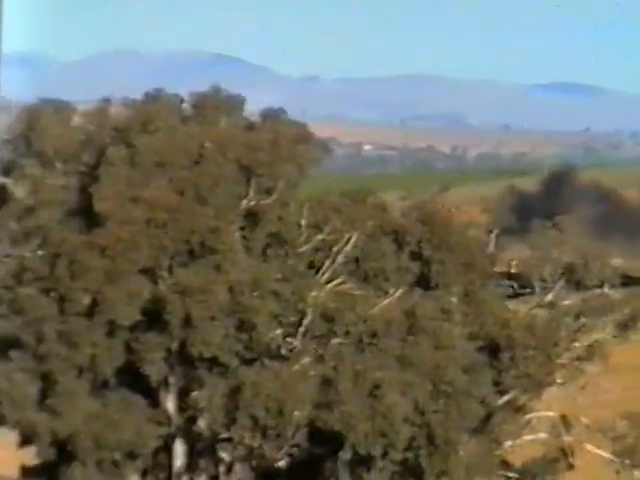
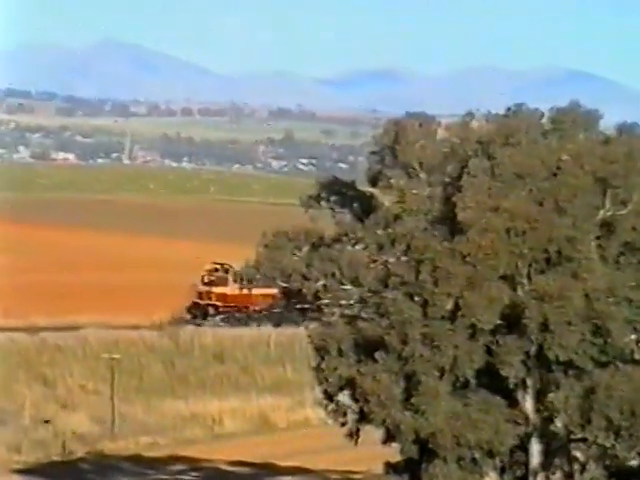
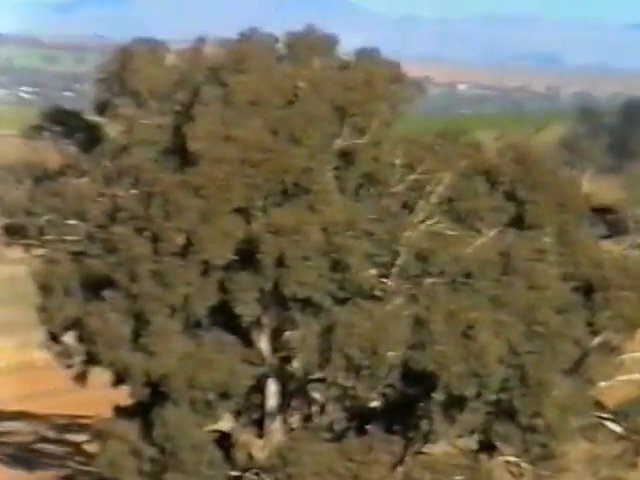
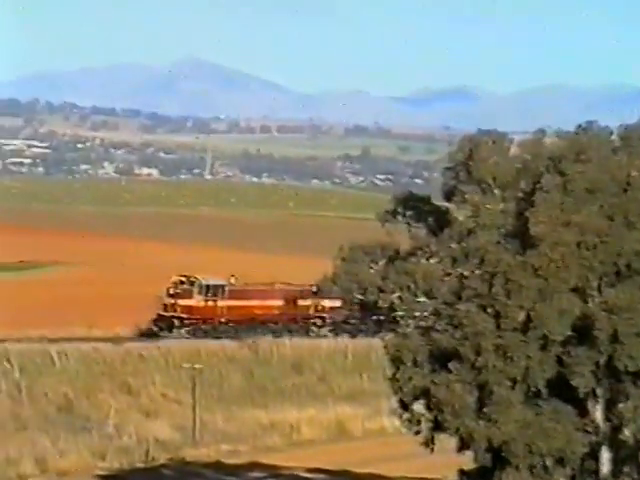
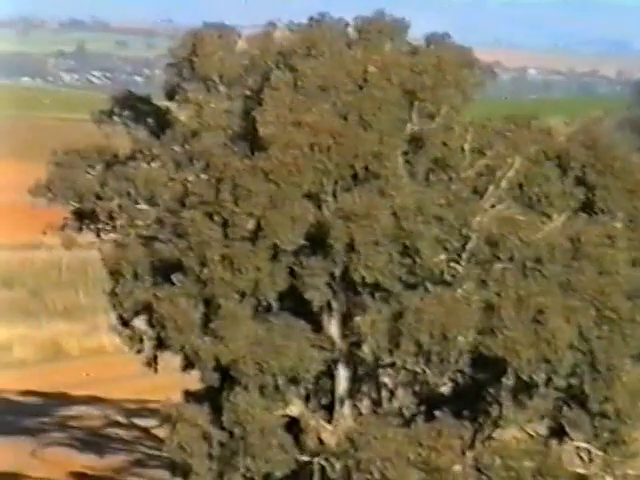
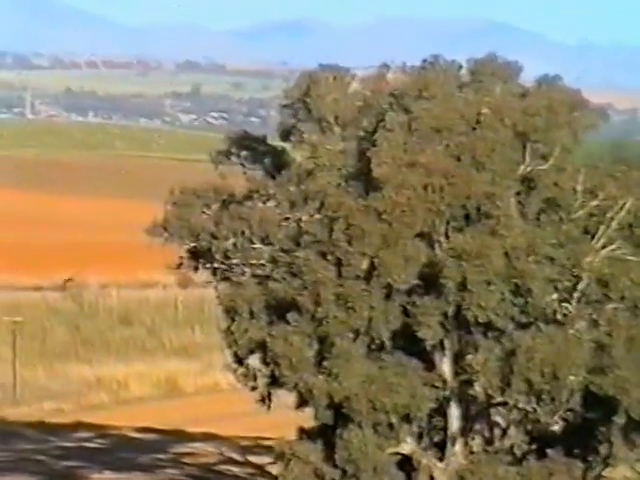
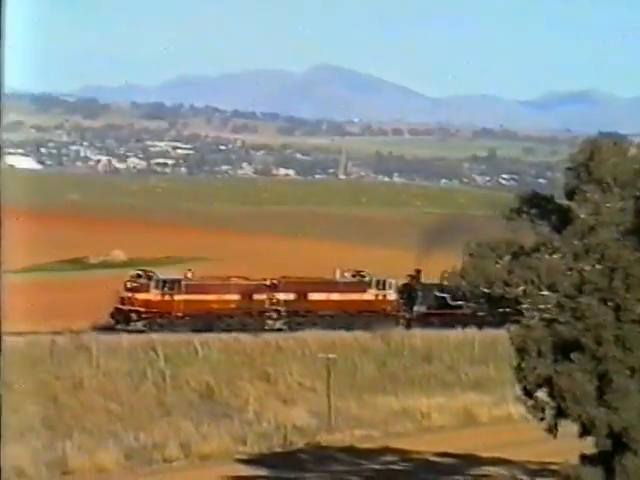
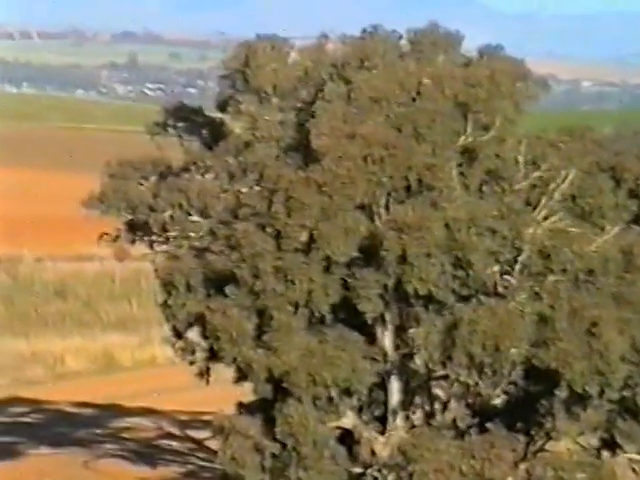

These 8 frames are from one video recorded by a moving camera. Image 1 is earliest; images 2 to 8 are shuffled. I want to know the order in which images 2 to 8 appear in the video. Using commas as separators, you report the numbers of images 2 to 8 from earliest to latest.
3, 5, 8, 6, 2, 4, 7
